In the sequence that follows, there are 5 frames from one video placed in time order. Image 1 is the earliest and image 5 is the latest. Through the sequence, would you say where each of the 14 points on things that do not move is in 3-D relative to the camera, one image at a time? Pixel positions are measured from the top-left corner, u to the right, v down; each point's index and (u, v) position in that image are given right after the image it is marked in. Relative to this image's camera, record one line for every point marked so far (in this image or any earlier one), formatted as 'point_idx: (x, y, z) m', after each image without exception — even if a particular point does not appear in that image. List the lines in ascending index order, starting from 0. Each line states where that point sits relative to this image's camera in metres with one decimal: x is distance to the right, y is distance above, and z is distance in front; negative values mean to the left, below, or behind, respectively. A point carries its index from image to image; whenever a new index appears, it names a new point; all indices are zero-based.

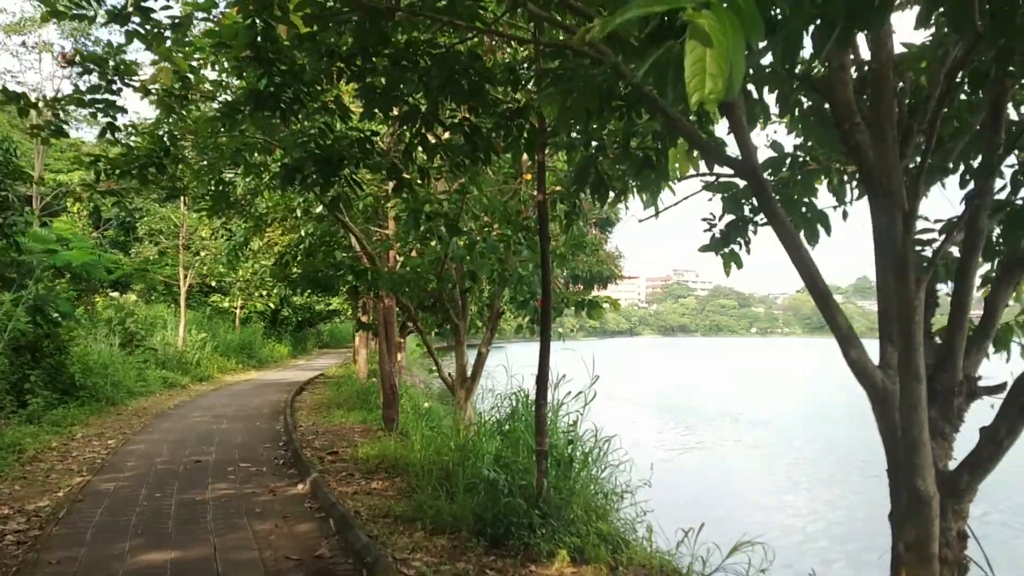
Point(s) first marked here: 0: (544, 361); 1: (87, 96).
0: (+0.2, -0.4, +5.1) m
1: (-2.5, +1.1, +5.5) m
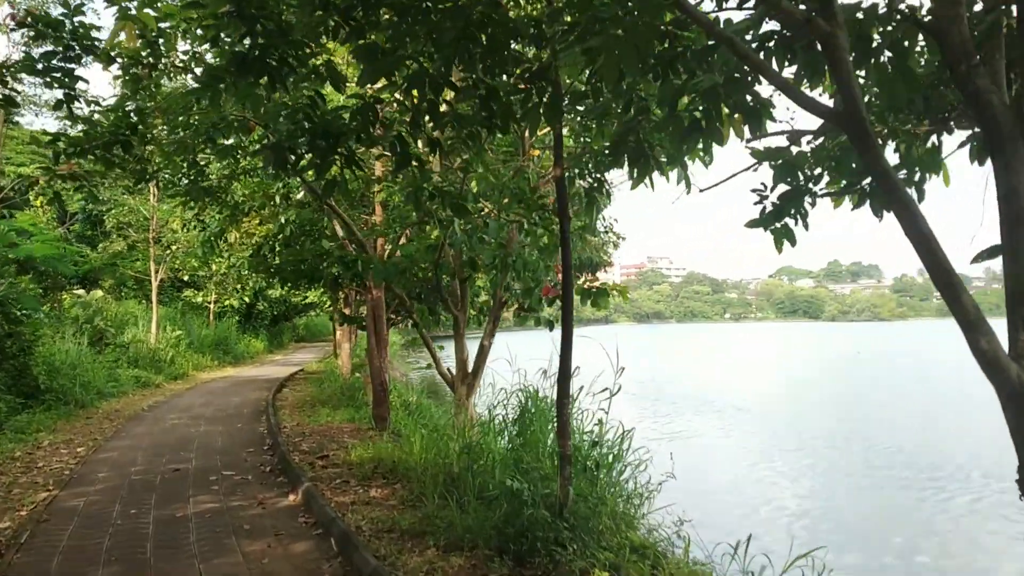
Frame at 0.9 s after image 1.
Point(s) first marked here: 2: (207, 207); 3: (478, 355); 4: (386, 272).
0: (+0.3, -0.3, +4.6) m
1: (-2.4, +1.2, +4.9) m
2: (-3.1, +0.8, +9.5) m
3: (-0.2, -0.5, +6.8) m
4: (-0.9, +0.1, +6.5) m
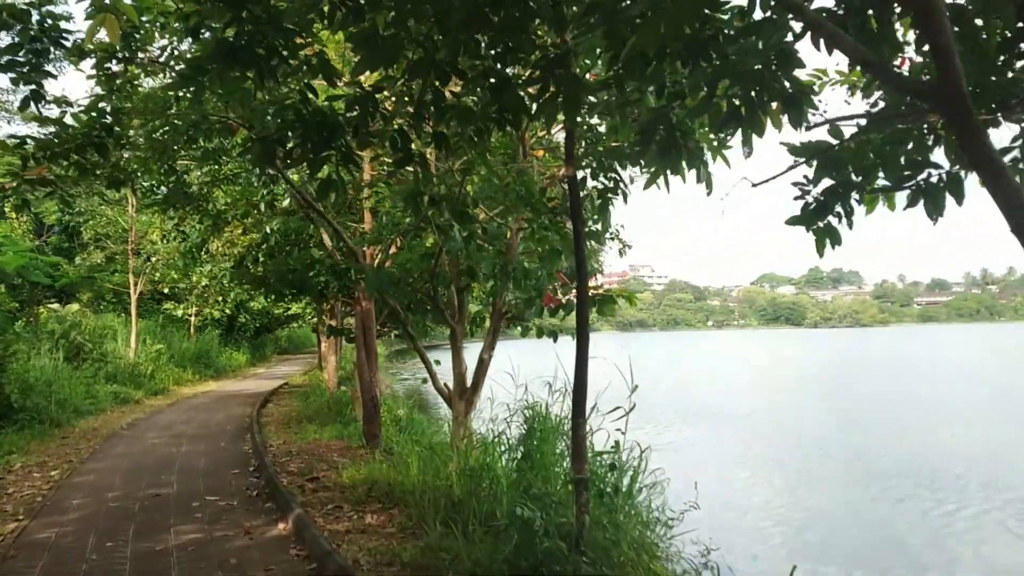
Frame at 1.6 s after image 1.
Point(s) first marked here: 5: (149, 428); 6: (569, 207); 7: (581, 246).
0: (+0.3, -0.4, +4.2) m
1: (-2.4, +1.1, +4.5) m
2: (-3.1, +0.7, +9.1) m
3: (-0.2, -0.6, +6.4) m
4: (-0.9, 0.0, +6.1) m
5: (-4.1, -1.6, +10.8) m
6: (+0.3, +0.3, +4.2) m
7: (+0.3, +0.2, +4.2) m
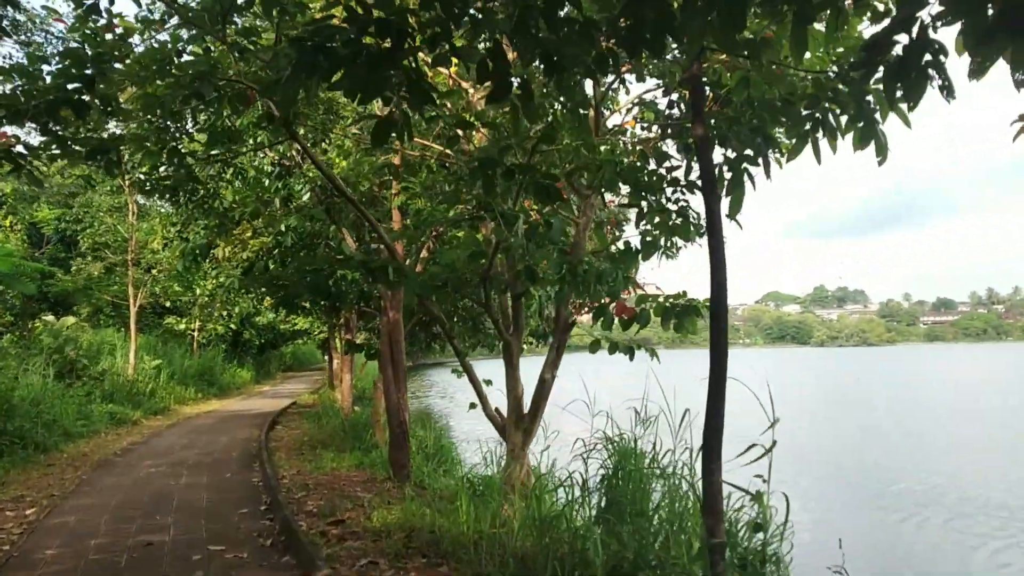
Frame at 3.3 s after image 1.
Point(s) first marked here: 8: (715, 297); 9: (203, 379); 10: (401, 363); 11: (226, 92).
0: (+0.7, -0.4, +3.1) m
1: (-2.0, +1.1, +3.5) m
2: (-2.7, +0.6, +8.0) m
3: (+0.1, -0.6, +5.3) m
4: (-0.5, 0.0, +5.0) m
5: (-3.7, -1.7, +9.7) m
6: (+0.6, +0.4, +3.1) m
7: (+0.7, +0.2, +3.1) m
8: (+0.6, 0.0, +3.0) m
9: (-6.4, -1.9, +19.6) m
10: (-0.9, -0.6, +7.6) m
11: (-1.3, +0.9, +4.4) m
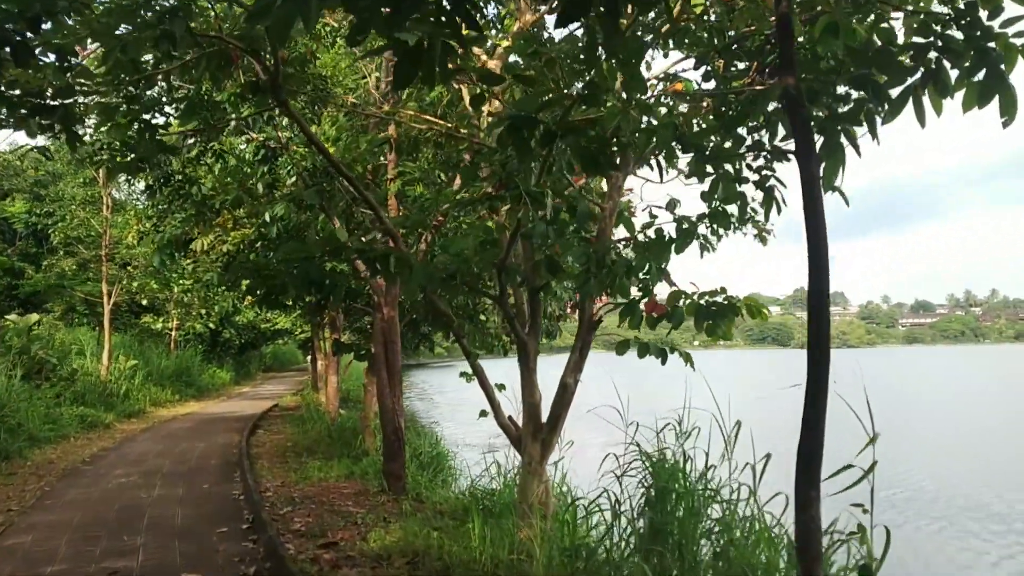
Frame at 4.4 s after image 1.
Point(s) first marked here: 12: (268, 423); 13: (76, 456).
0: (+0.8, -0.3, +2.5) m
1: (-1.9, +1.1, +2.8) m
2: (-2.7, +0.7, +7.4) m
3: (+0.2, -0.5, +4.7) m
4: (-0.4, +0.1, +4.4) m
5: (-3.7, -1.6, +9.0) m
6: (+0.8, +0.4, +2.5) m
7: (+0.8, +0.2, +2.5) m
8: (+0.8, 0.0, +2.4) m
9: (-6.6, -1.8, +18.9) m
10: (-0.8, -0.5, +6.9) m
11: (-1.2, +0.9, +3.8) m
12: (-3.4, -1.9, +13.2) m
13: (-4.5, -1.7, +9.7) m
